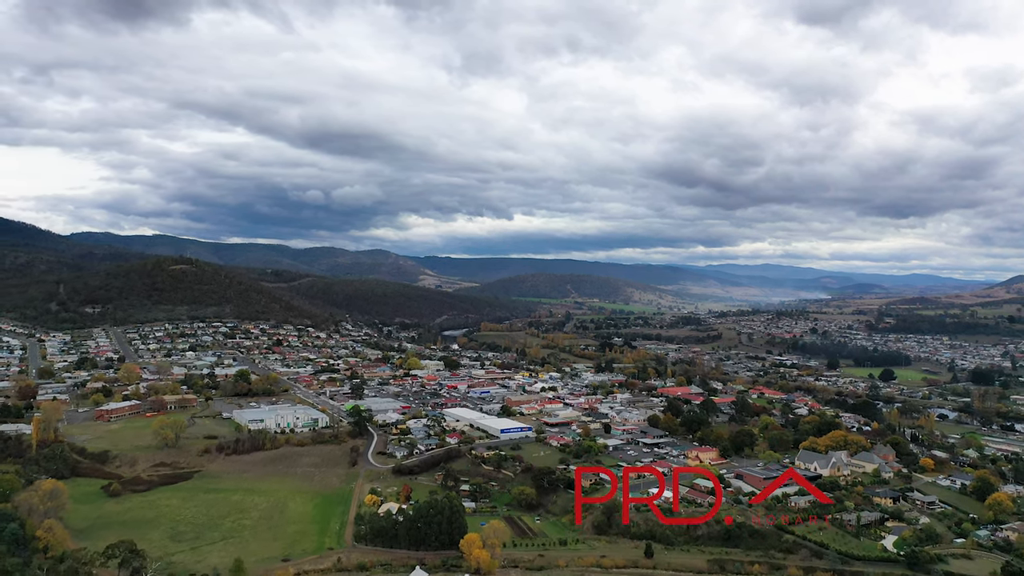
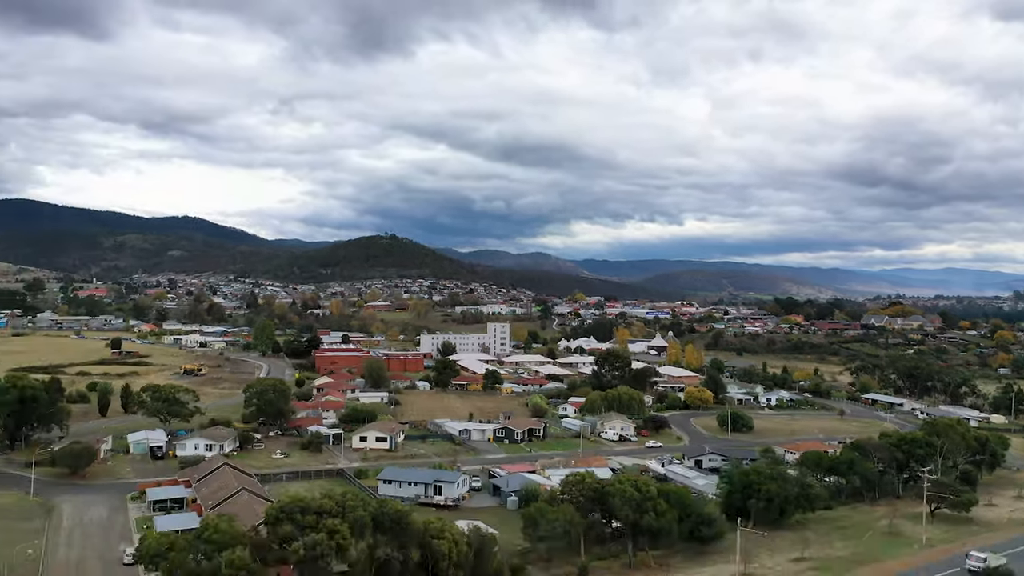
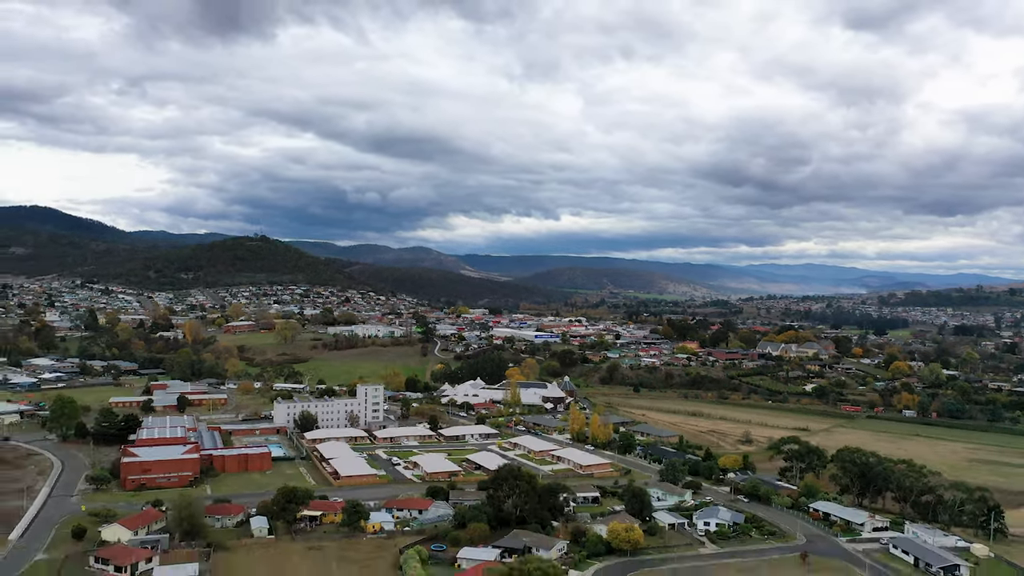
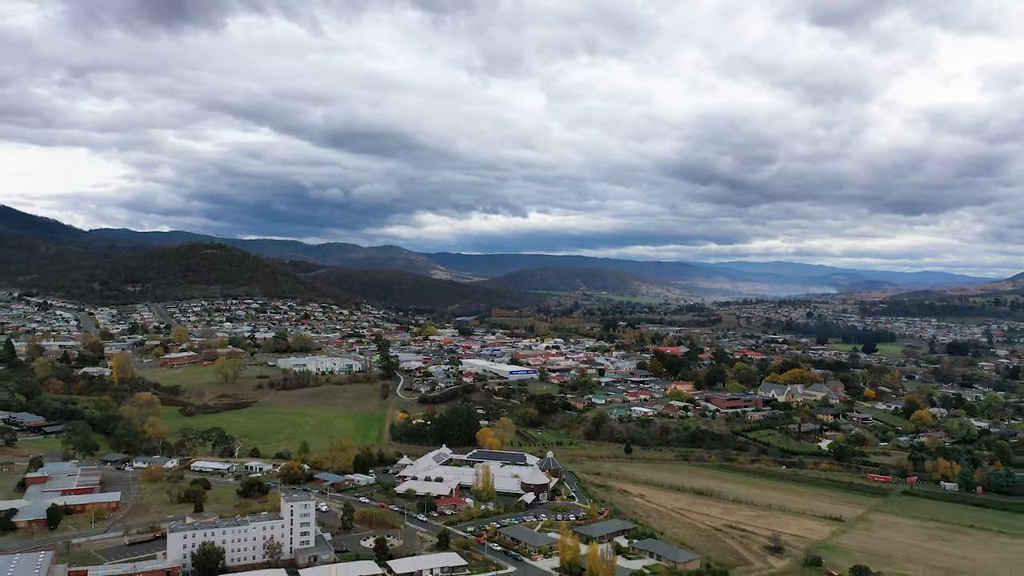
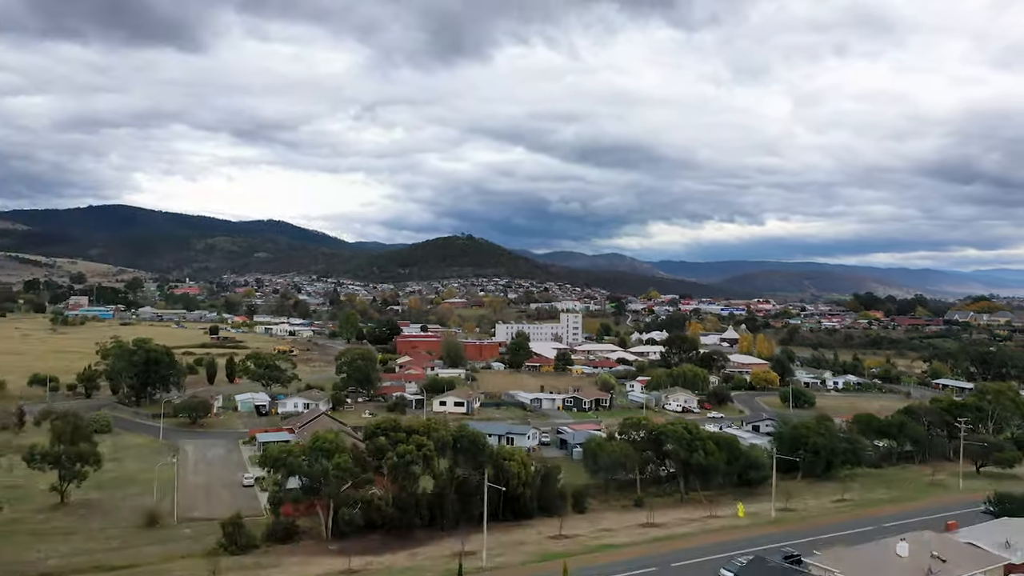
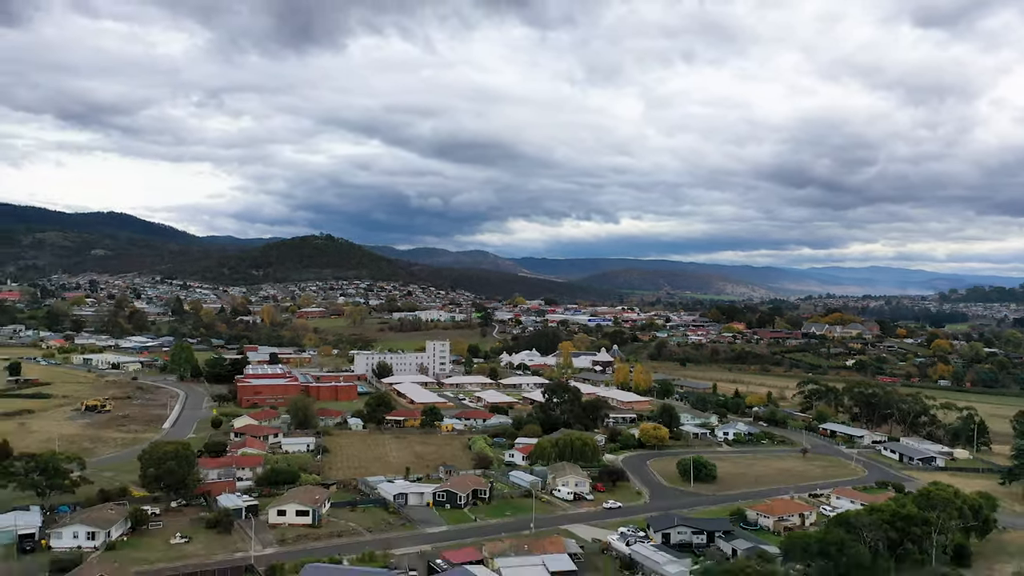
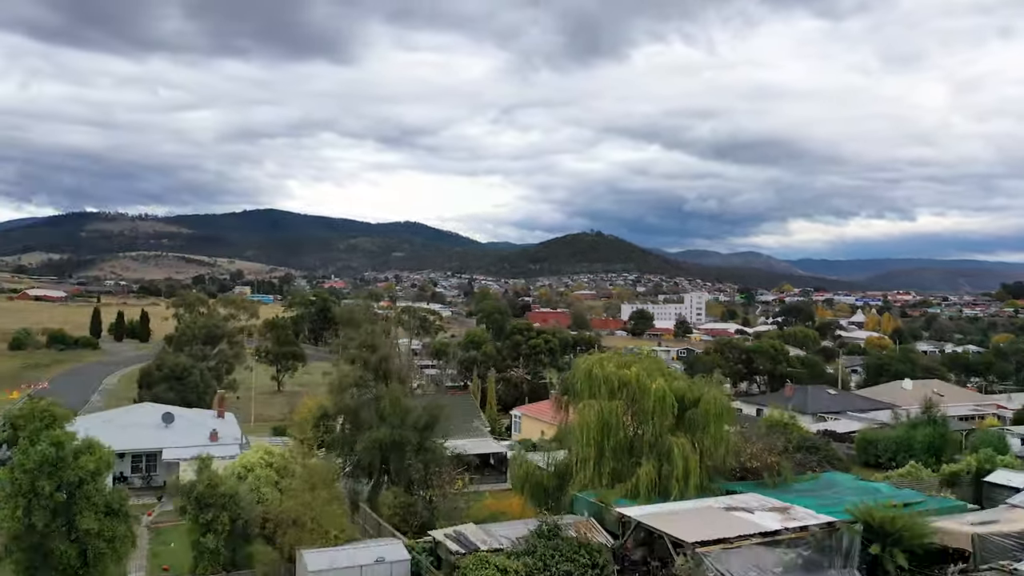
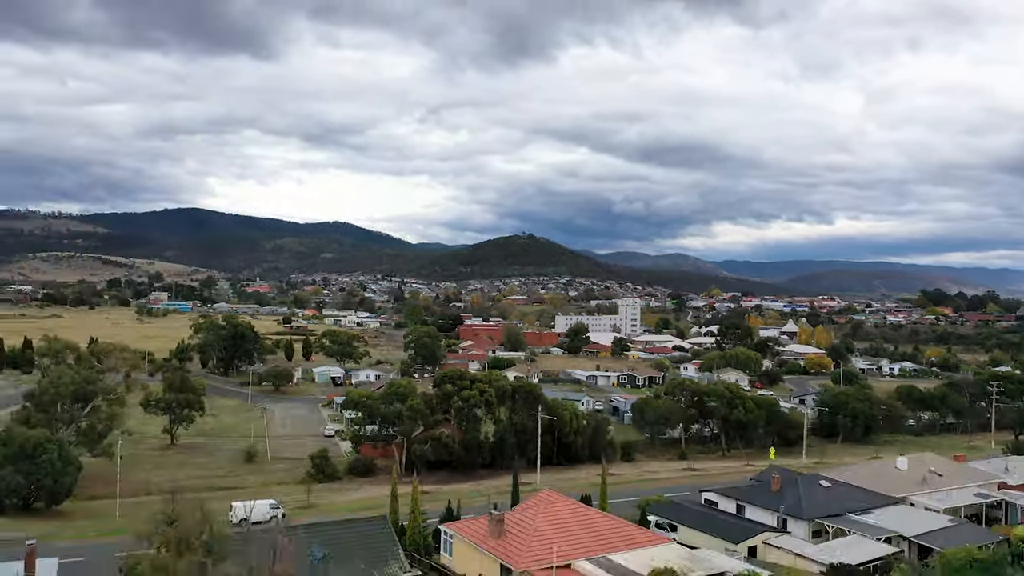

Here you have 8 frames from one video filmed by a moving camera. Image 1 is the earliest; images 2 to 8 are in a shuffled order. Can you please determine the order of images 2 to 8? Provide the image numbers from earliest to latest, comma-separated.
4, 3, 6, 2, 5, 8, 7
